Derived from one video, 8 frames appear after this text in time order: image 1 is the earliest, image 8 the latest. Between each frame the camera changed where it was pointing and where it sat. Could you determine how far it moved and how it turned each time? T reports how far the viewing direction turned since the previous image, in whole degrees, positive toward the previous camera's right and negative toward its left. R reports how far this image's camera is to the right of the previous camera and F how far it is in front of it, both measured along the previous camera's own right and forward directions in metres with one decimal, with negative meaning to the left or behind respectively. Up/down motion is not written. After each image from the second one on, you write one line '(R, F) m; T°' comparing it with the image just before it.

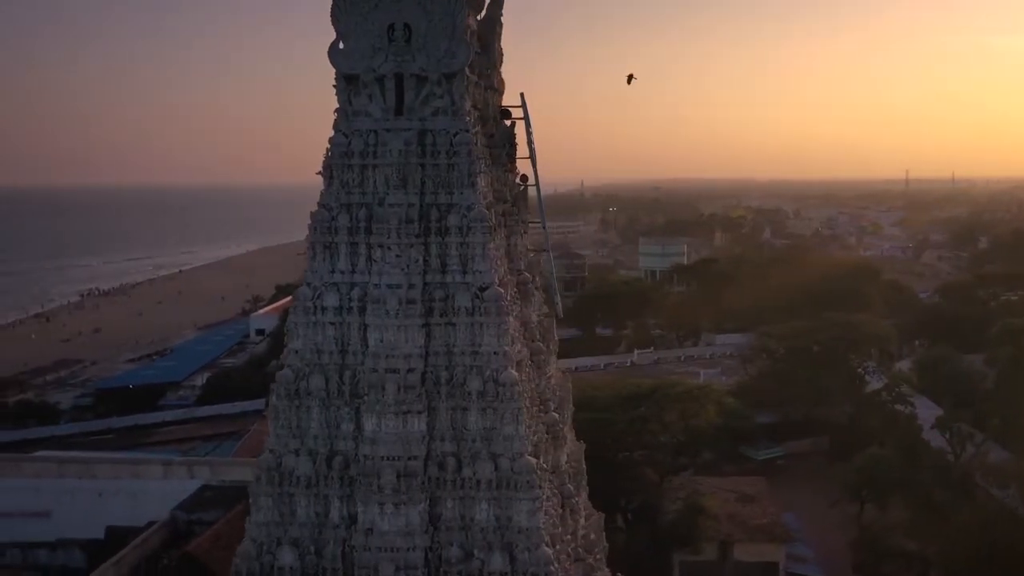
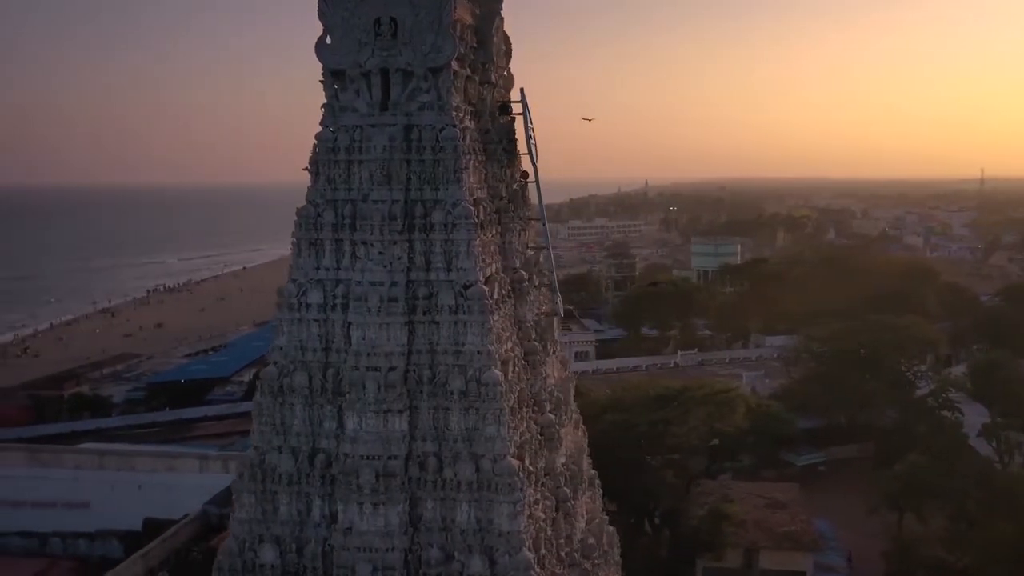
(+0.5, +0.2) m; -3°
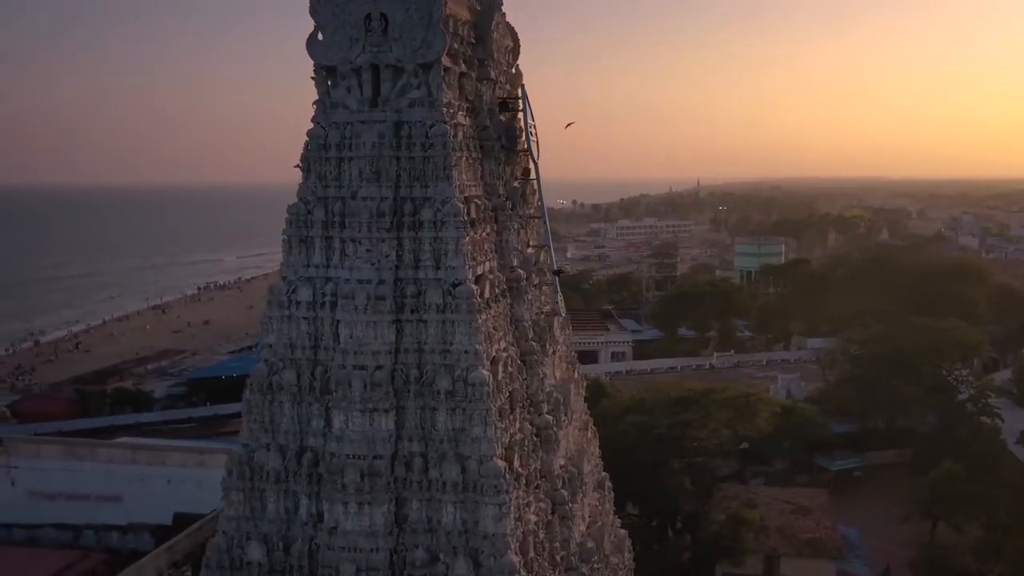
(+0.4, +0.1) m; -3°
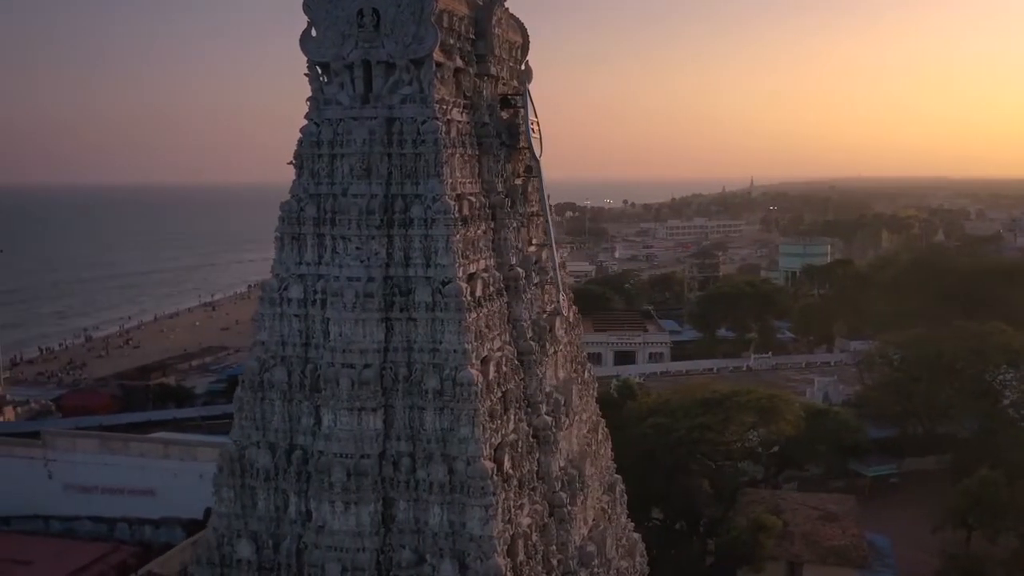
(+0.4, +0.1) m; -3°
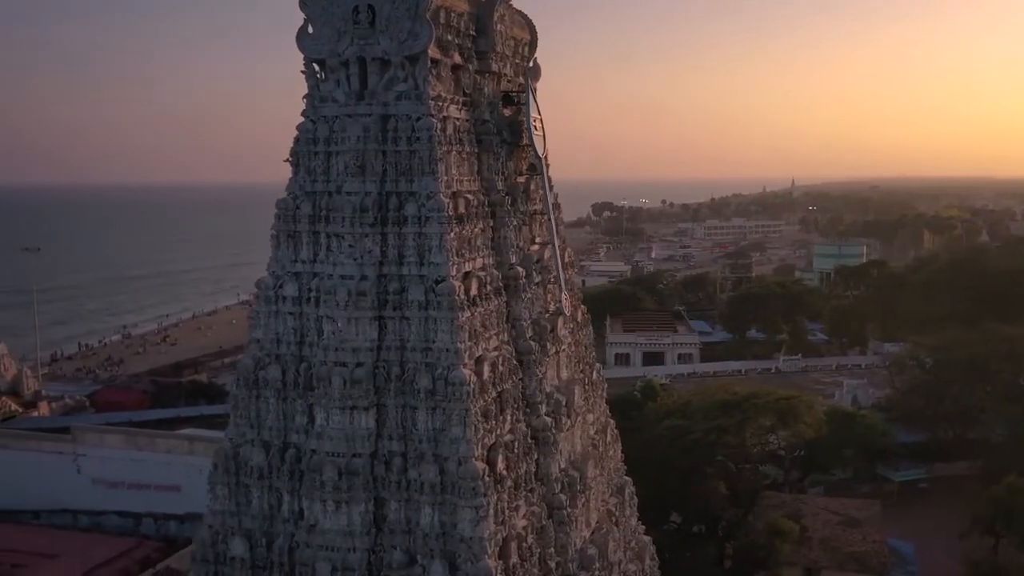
(+0.3, +0.1) m; -2°
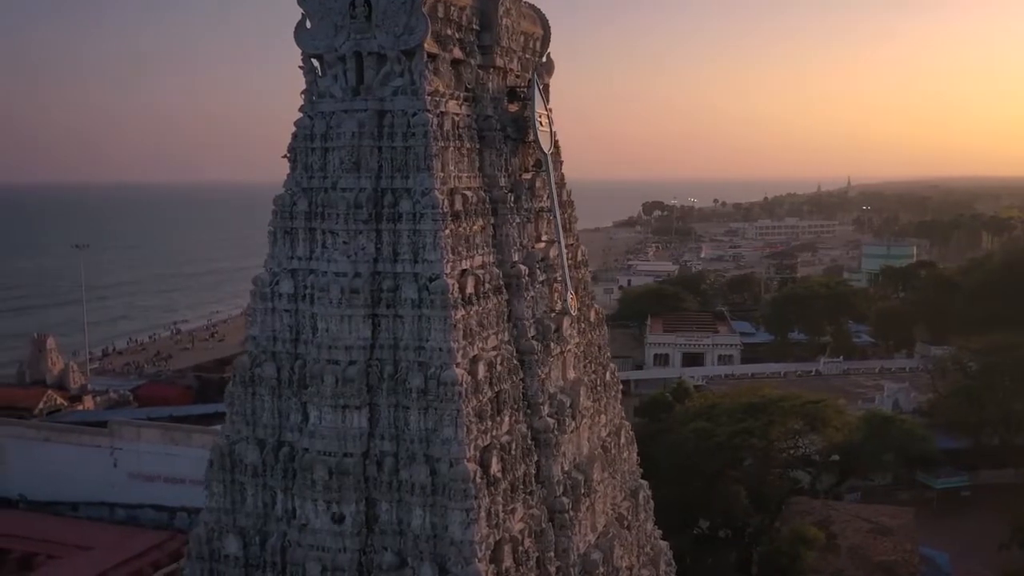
(+0.4, +0.1) m; -3°
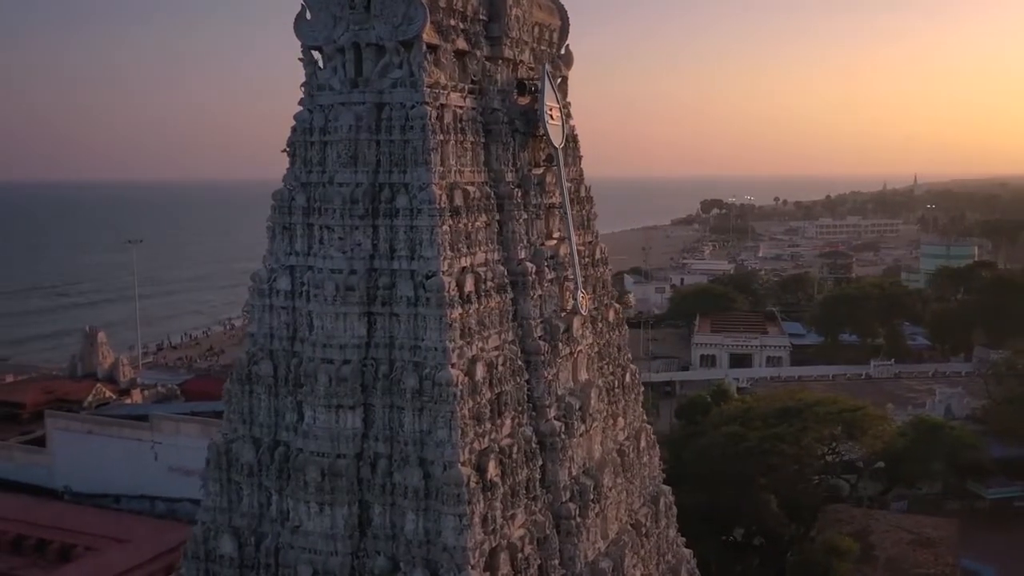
(+0.4, +0.2) m; -3°
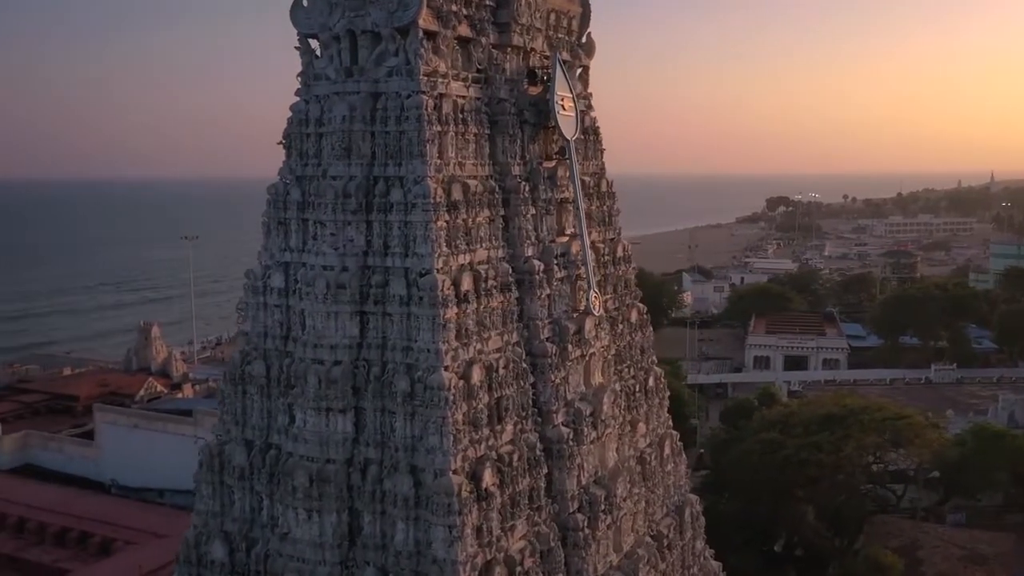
(+0.4, +0.3) m; -4°
